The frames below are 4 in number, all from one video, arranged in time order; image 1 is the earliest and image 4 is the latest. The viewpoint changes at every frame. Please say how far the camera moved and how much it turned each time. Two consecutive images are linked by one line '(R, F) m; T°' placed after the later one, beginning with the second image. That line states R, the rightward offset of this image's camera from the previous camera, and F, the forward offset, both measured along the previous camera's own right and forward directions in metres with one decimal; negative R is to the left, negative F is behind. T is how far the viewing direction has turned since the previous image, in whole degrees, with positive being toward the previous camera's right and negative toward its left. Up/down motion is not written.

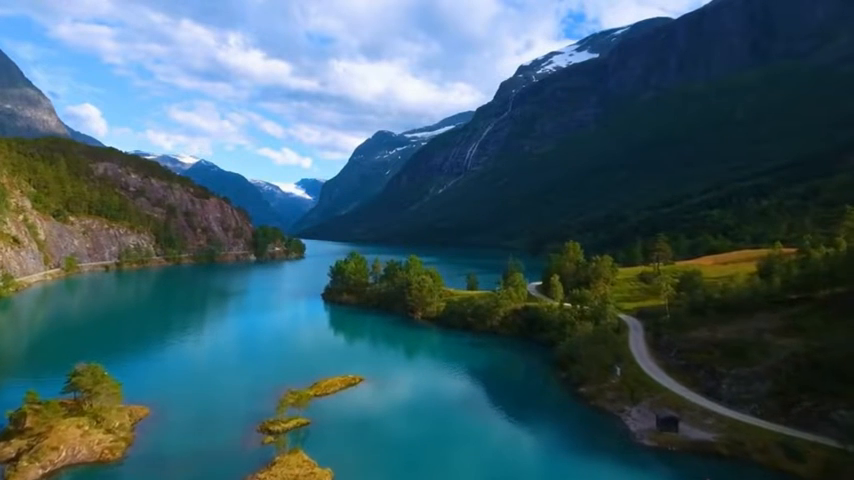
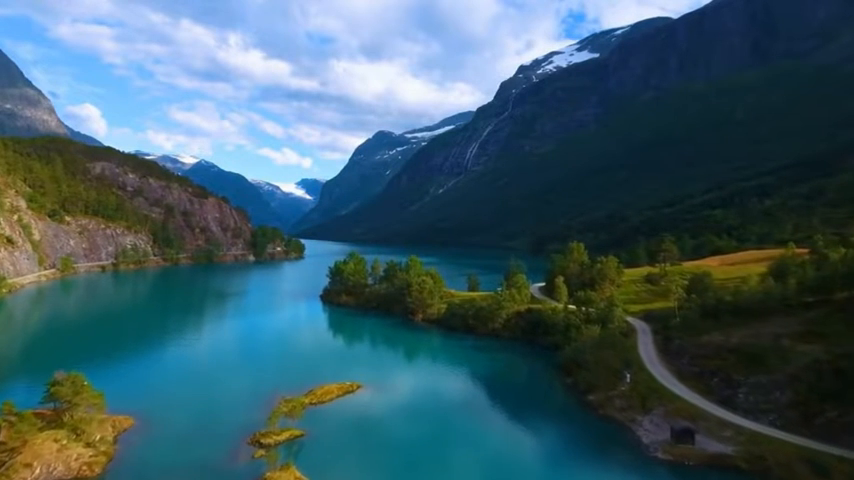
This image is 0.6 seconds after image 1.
(0.0, +2.1) m; 0°
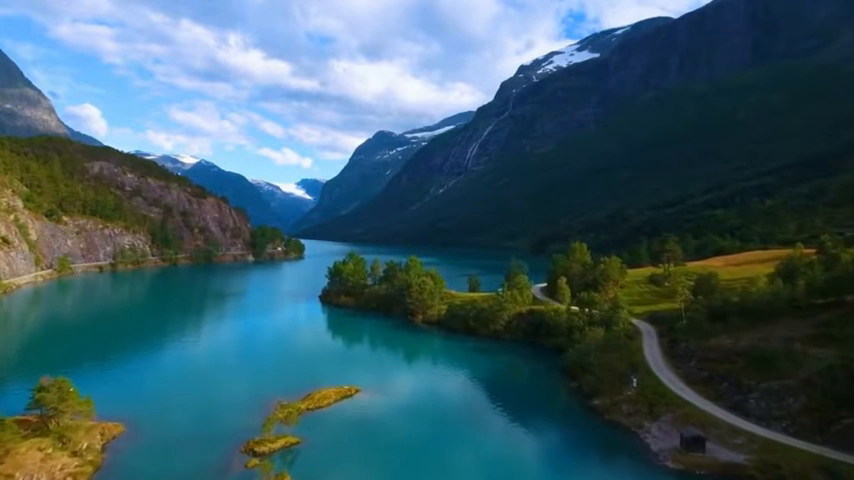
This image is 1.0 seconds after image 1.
(0.0, +1.3) m; 0°
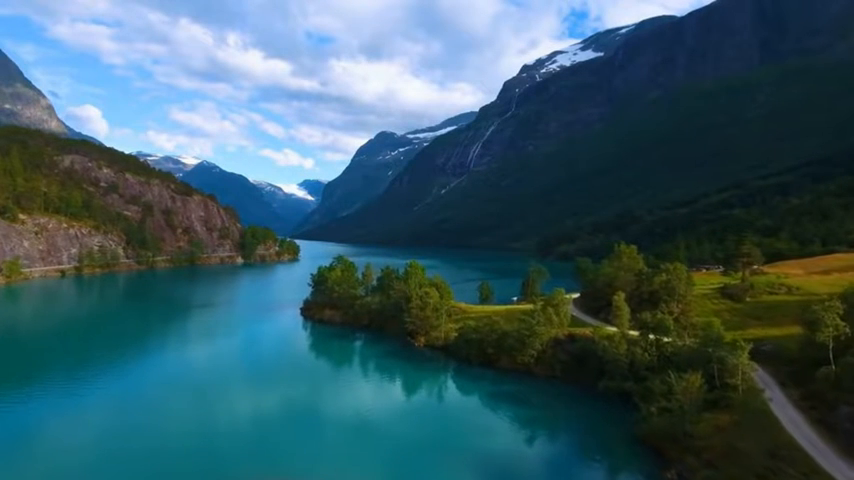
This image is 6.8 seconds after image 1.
(-0.2, +18.6) m; 0°
